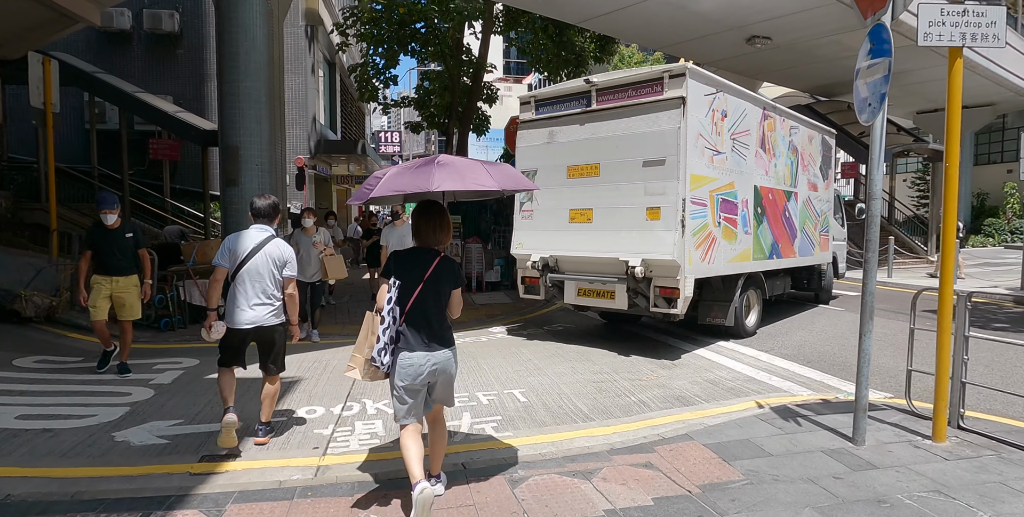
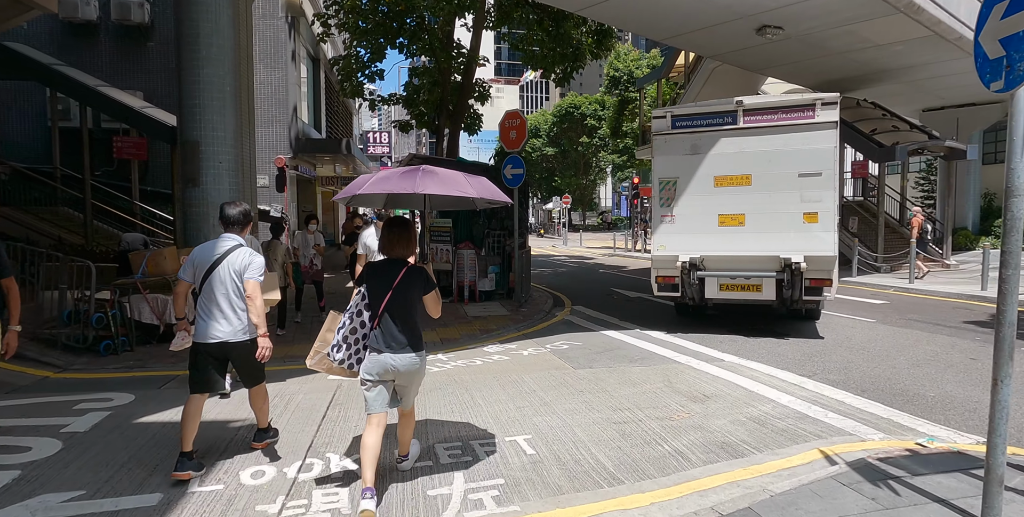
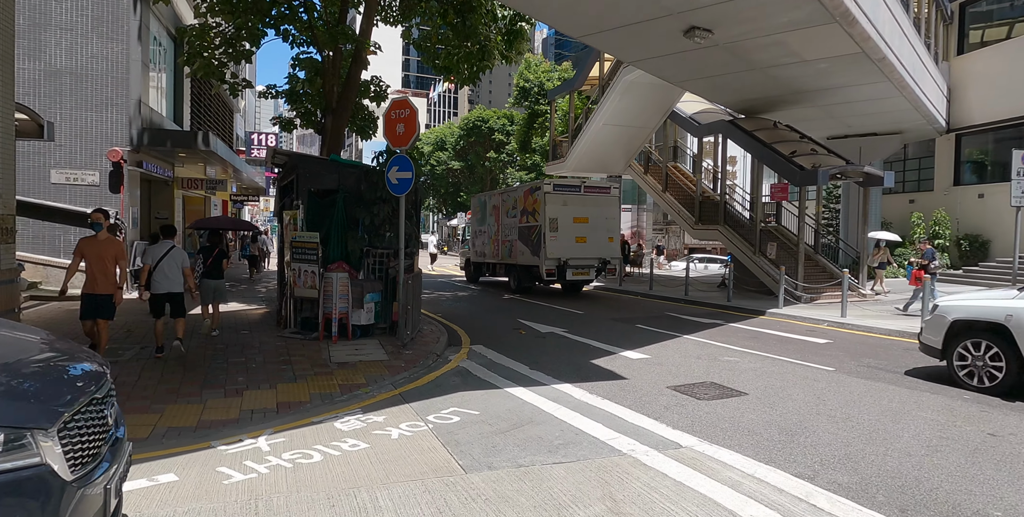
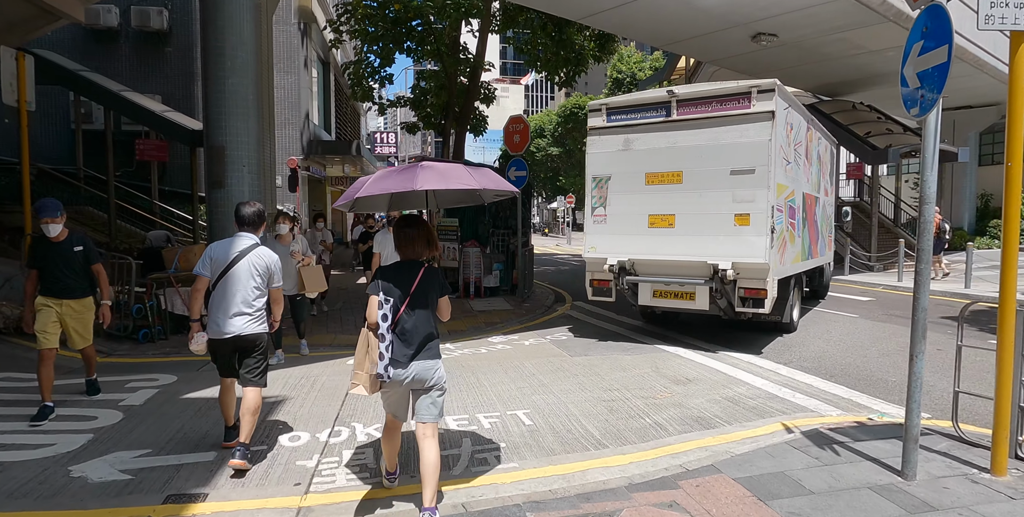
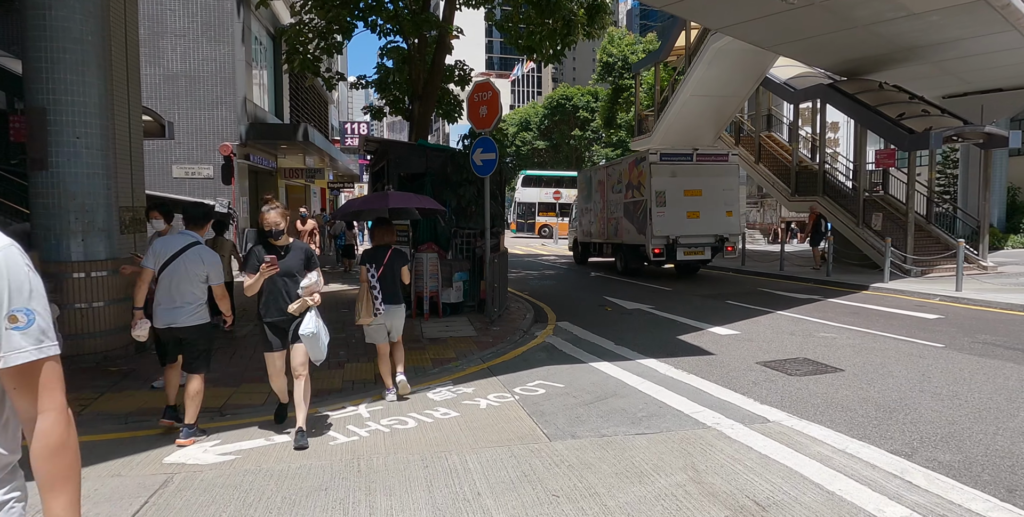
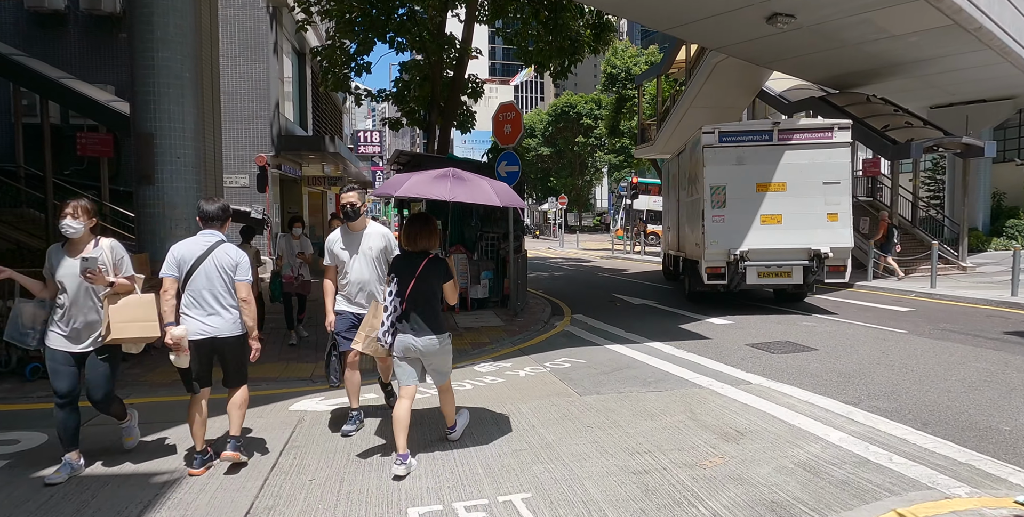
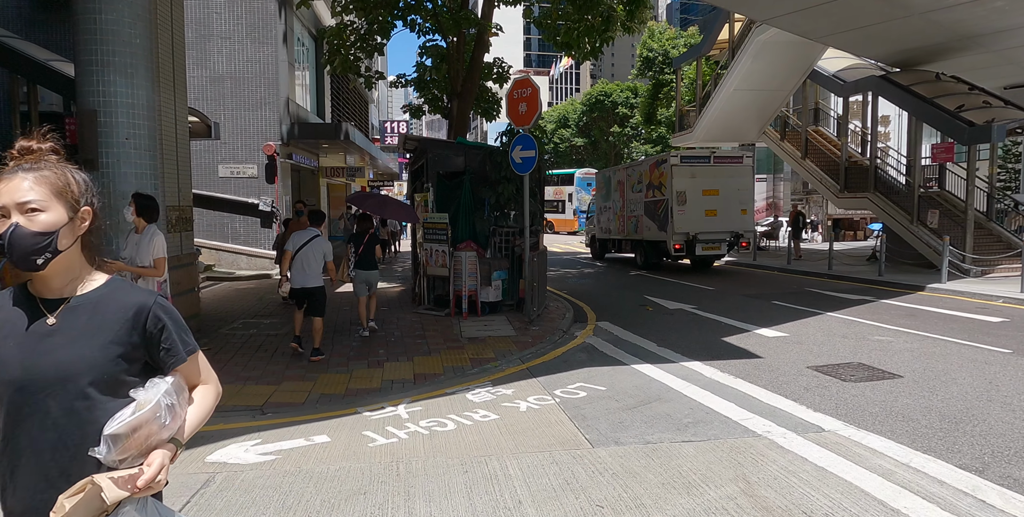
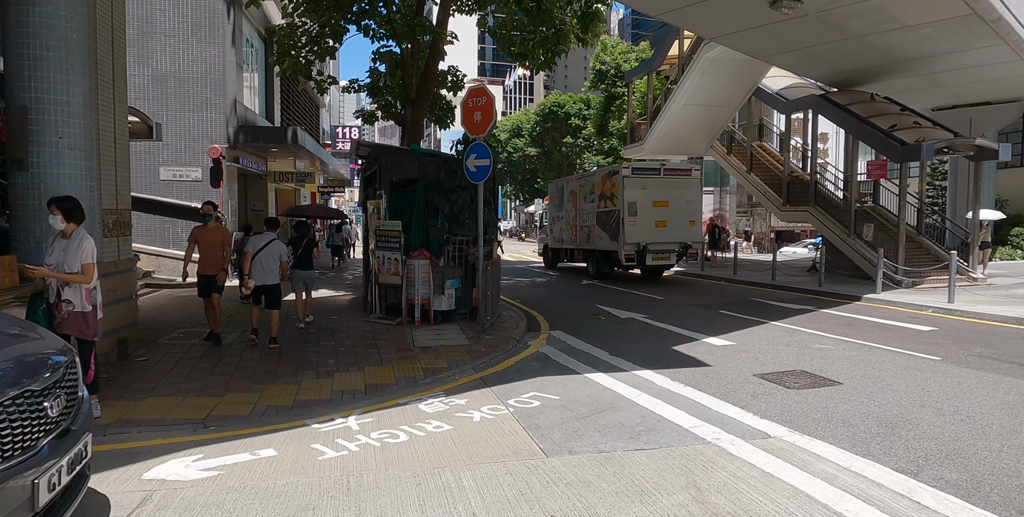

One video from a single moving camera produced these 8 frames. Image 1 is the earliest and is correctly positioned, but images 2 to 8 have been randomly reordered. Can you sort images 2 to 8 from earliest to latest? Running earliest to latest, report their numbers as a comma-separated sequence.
4, 2, 6, 5, 7, 8, 3
